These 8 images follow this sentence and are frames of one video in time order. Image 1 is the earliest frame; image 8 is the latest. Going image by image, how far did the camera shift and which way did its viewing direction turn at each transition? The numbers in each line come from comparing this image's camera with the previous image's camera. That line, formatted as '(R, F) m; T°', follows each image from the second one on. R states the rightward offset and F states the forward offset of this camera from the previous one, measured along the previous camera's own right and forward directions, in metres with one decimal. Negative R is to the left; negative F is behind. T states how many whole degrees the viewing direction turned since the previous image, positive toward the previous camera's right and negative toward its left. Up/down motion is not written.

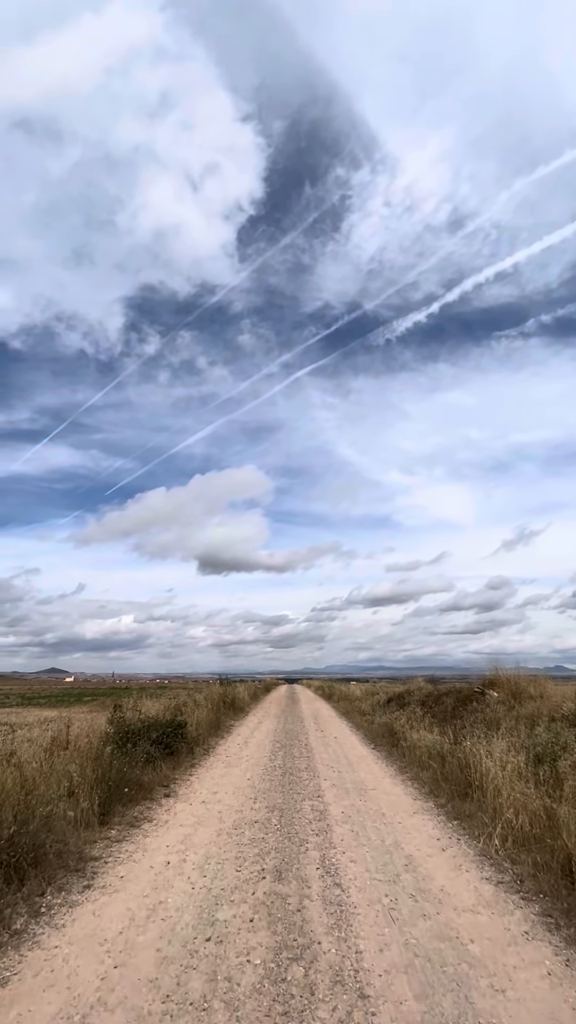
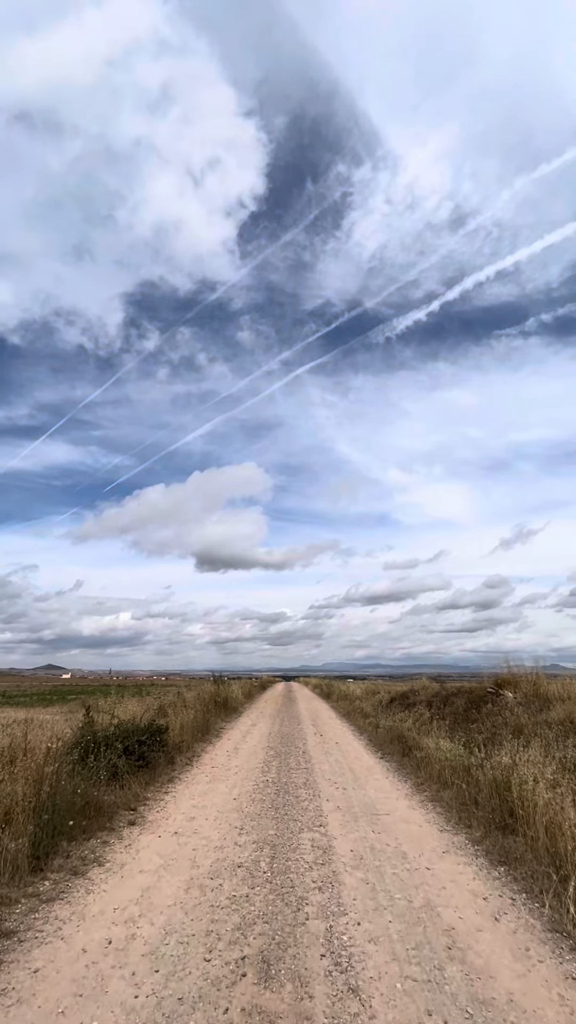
(0.0, +1.9) m; 0°
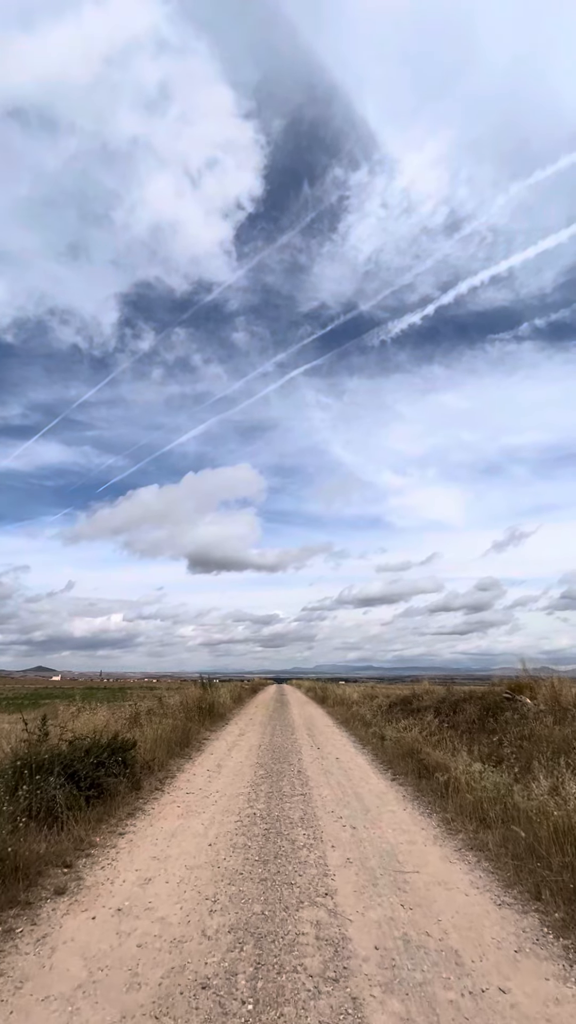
(0.0, +2.2) m; +1°
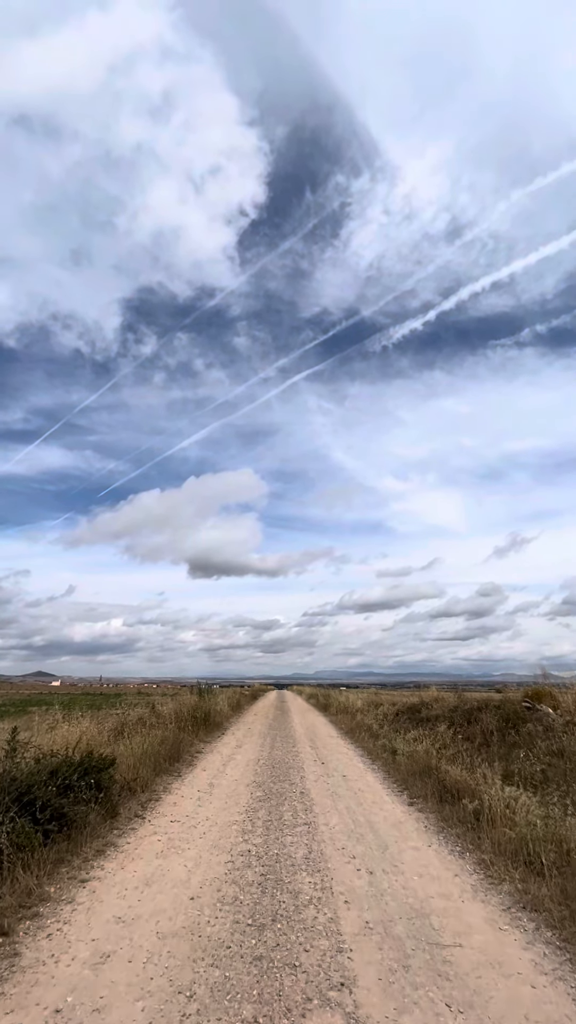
(0.0, +1.4) m; 0°
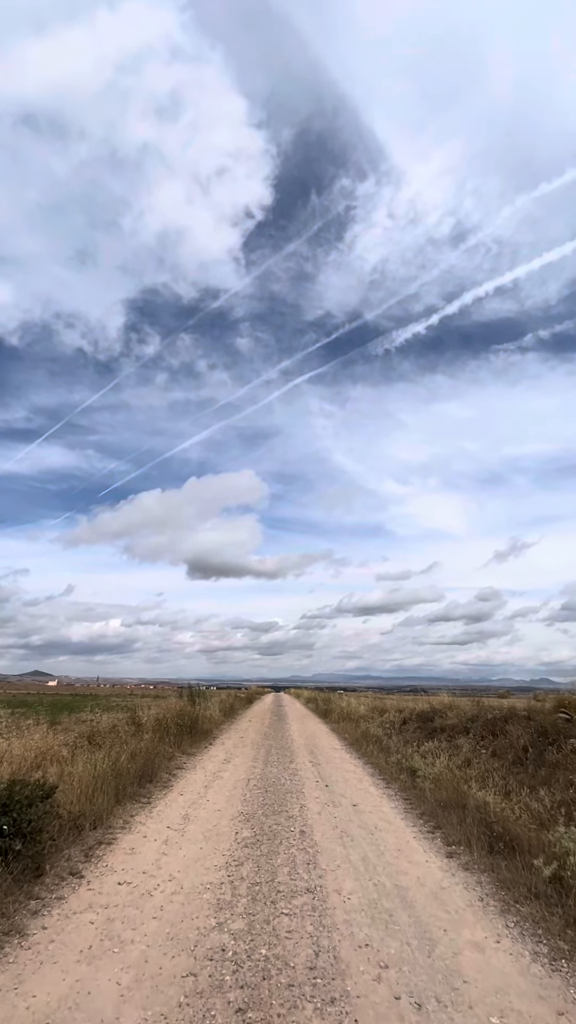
(0.0, +2.4) m; 0°
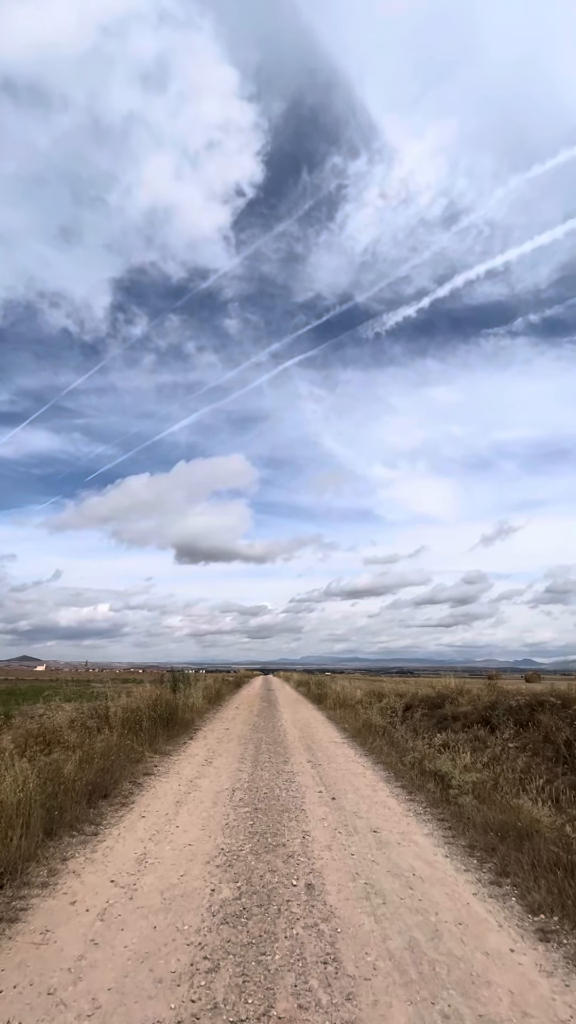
(-0.1, +2.6) m; +1°
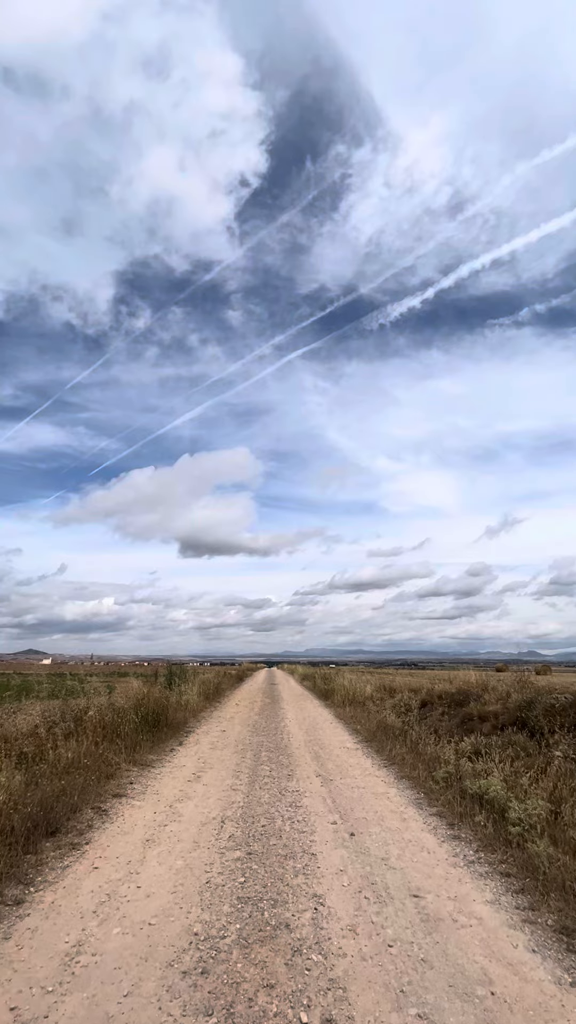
(0.0, +2.1) m; 0°
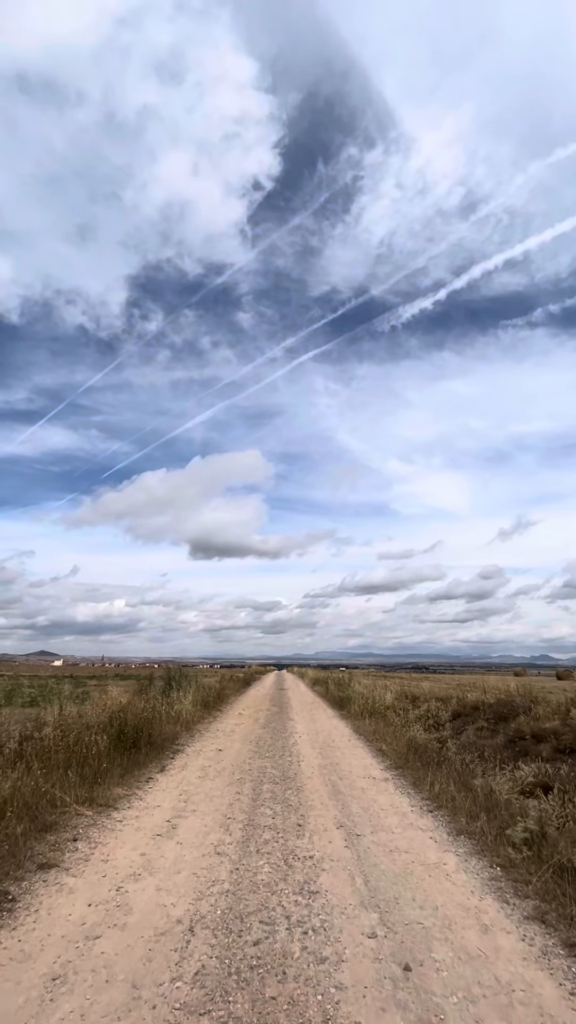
(0.0, +2.8) m; -1°
